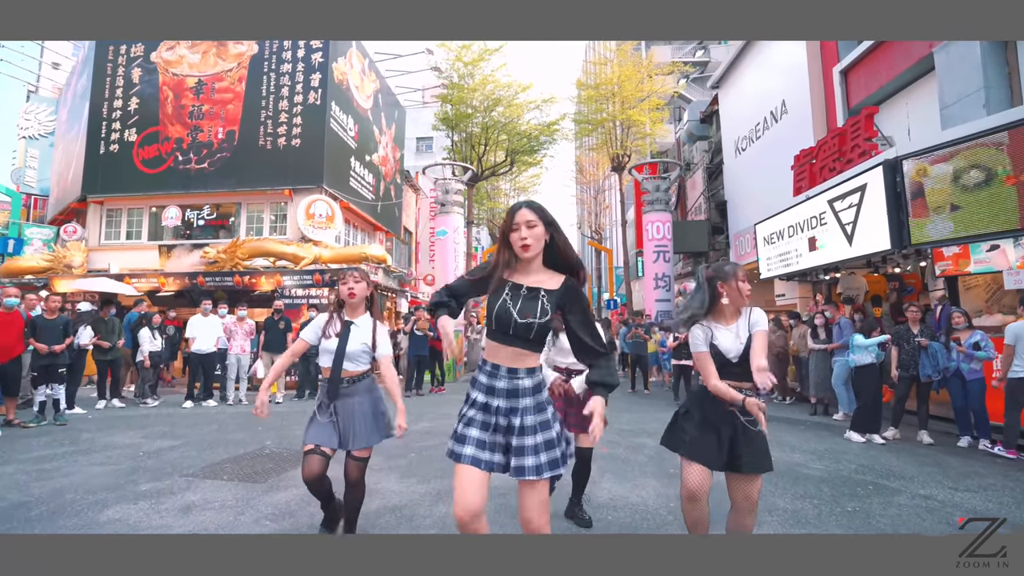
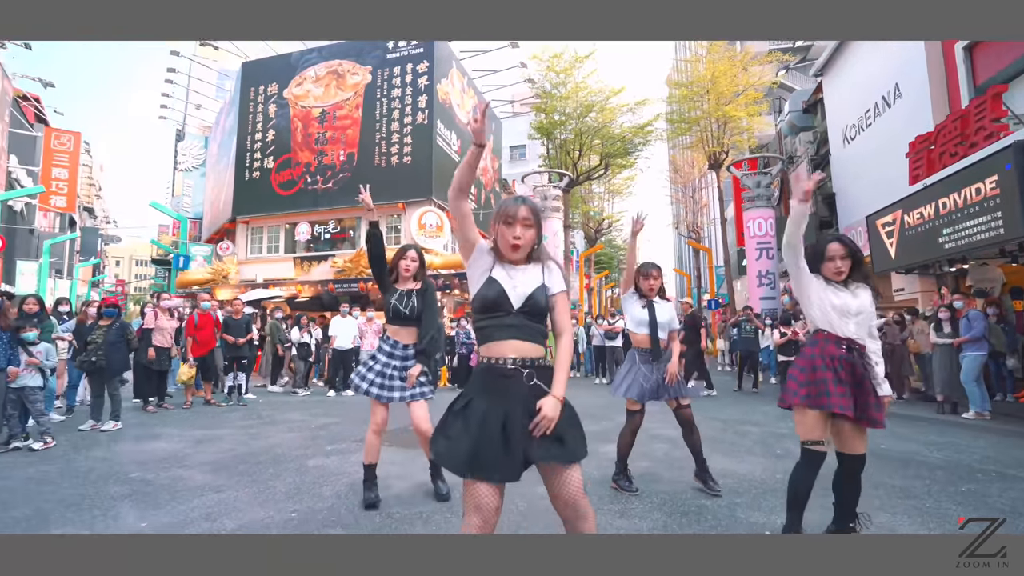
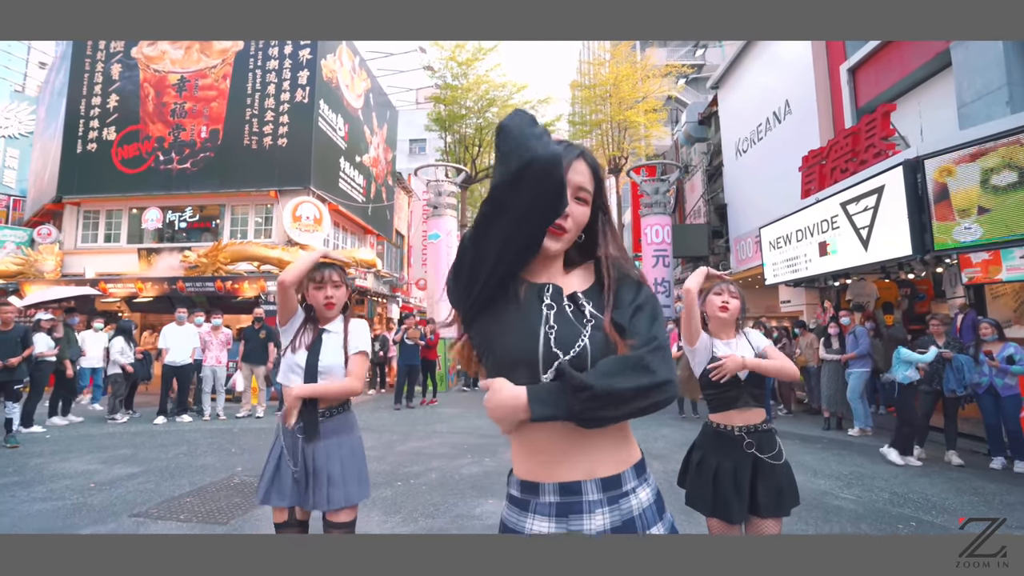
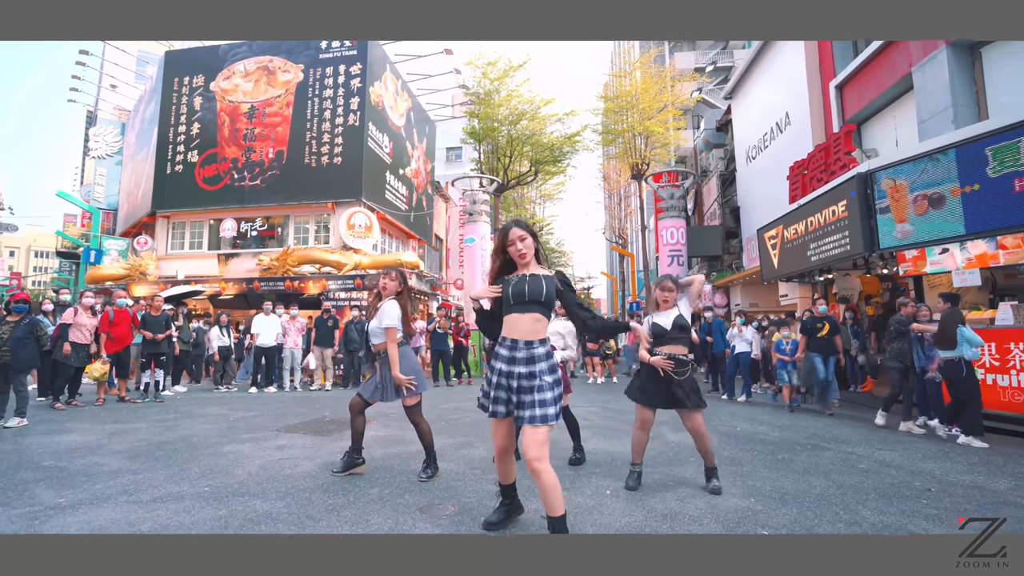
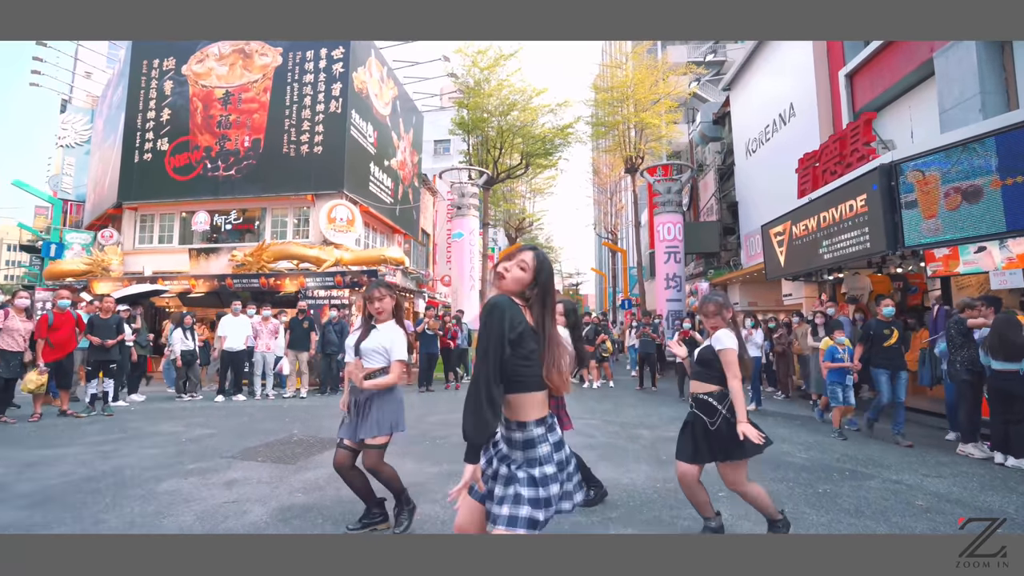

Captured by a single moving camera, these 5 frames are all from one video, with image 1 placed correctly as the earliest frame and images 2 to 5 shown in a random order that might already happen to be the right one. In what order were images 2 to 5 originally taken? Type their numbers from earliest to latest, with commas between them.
3, 4, 5, 2
